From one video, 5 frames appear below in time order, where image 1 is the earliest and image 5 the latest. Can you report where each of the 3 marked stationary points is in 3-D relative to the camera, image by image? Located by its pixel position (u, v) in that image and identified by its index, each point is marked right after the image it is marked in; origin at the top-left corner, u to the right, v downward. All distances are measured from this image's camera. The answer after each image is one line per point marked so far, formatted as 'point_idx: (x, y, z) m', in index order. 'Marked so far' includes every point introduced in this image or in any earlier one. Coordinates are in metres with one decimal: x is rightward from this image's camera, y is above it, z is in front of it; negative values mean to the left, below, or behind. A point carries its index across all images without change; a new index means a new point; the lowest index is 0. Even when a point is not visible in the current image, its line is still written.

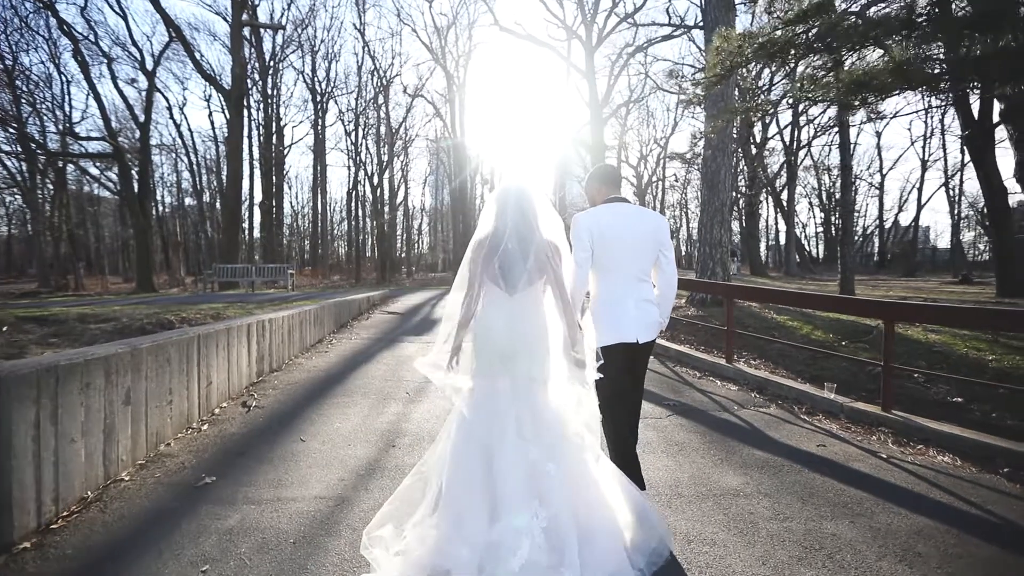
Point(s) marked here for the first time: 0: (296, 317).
0: (-3.0, -0.4, +9.3) m
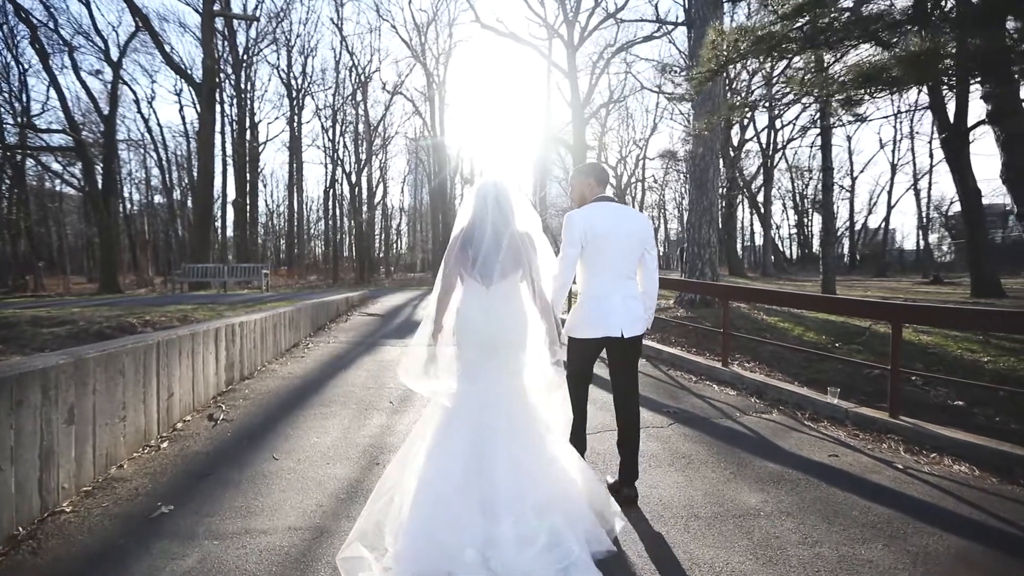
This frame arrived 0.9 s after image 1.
0: (-3.1, -0.4, +8.8) m
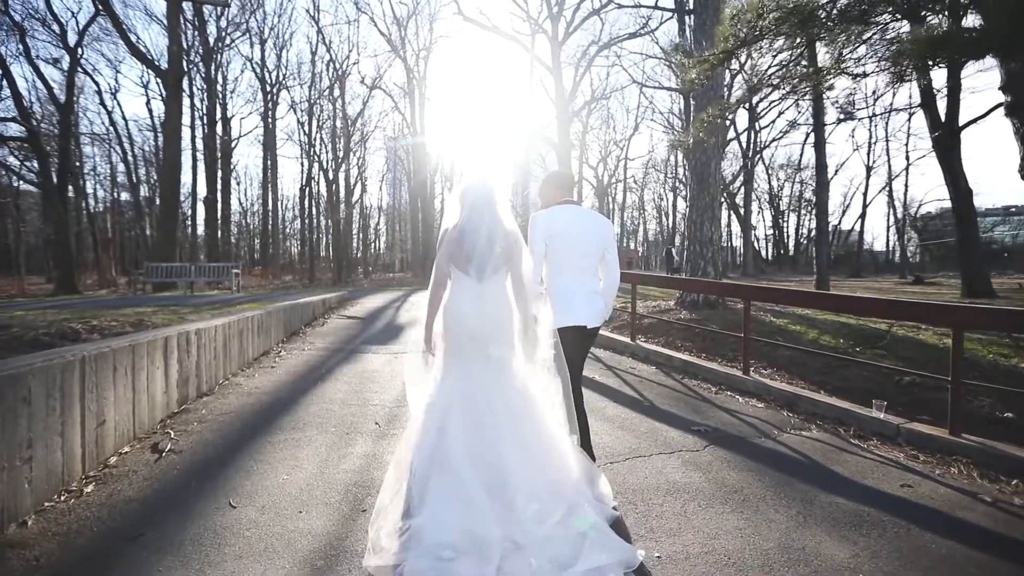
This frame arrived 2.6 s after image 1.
0: (-3.1, -0.4, +7.7) m
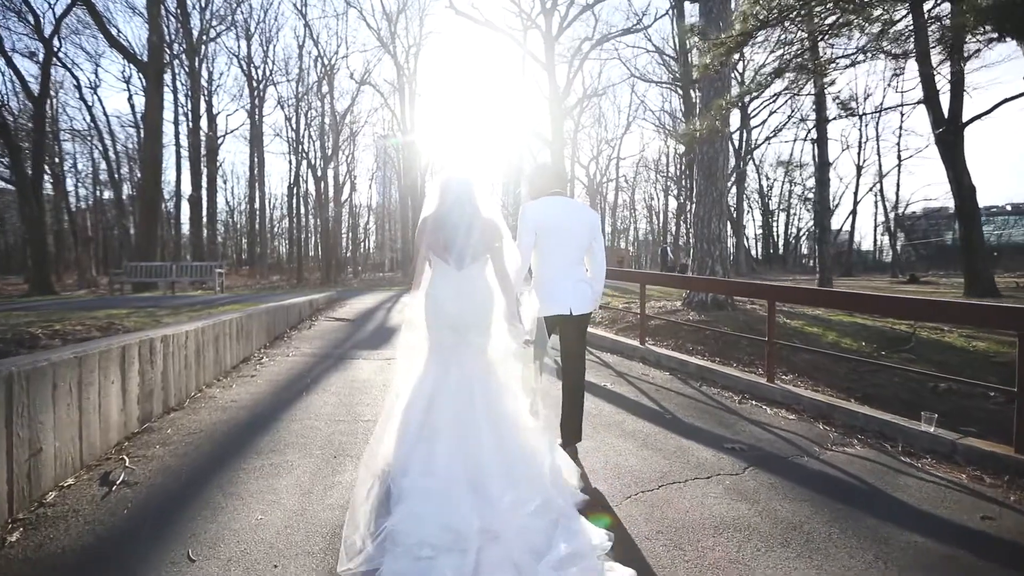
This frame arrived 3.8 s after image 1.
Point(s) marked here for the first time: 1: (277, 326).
0: (-3.1, -0.4, +7.0) m
1: (-3.6, -0.6, +10.5) m
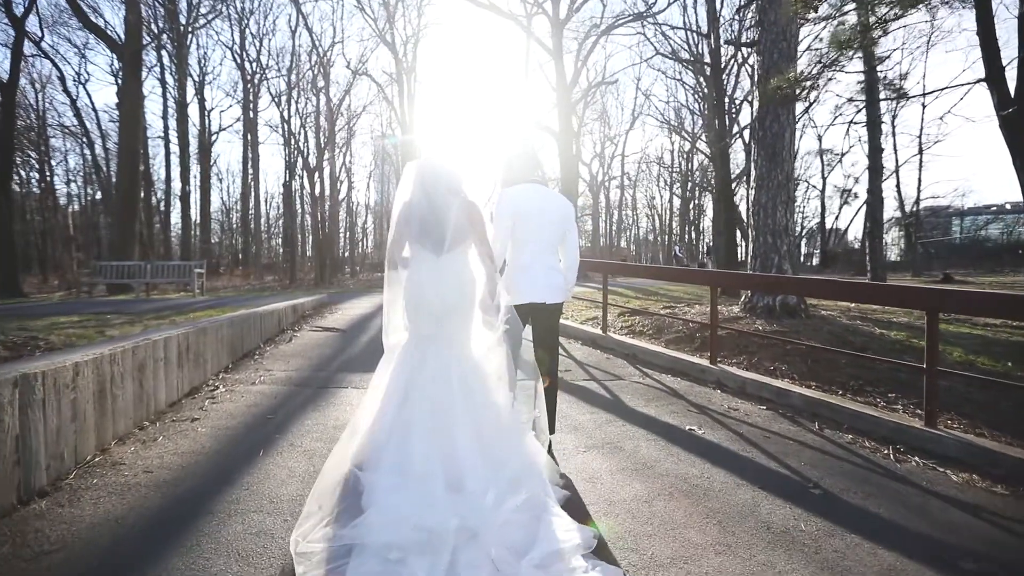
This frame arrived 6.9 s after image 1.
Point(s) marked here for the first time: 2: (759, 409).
0: (-2.7, -0.5, +4.8) m
1: (-3.2, -0.6, +8.3) m
2: (+2.3, -1.1, +6.4) m
